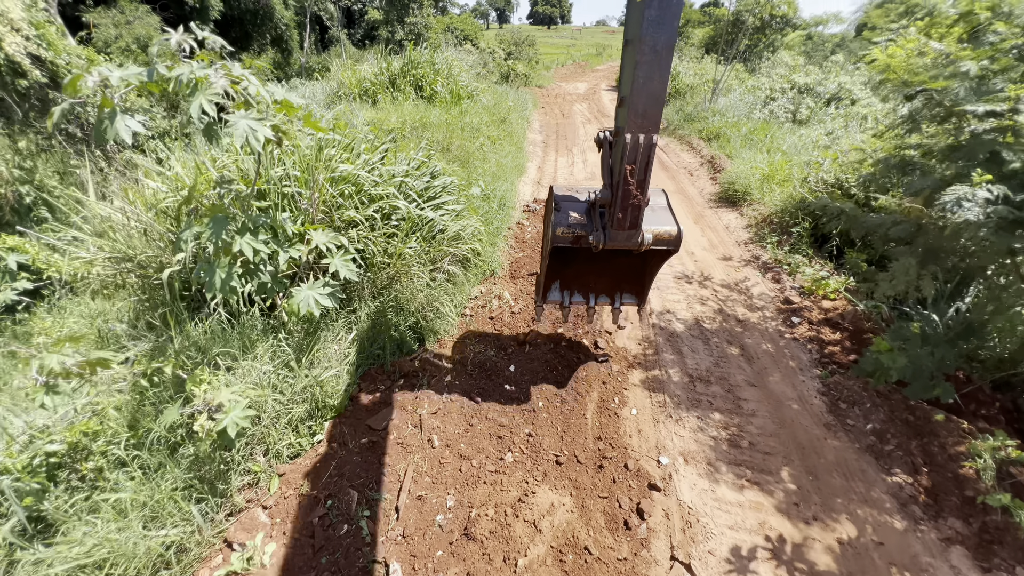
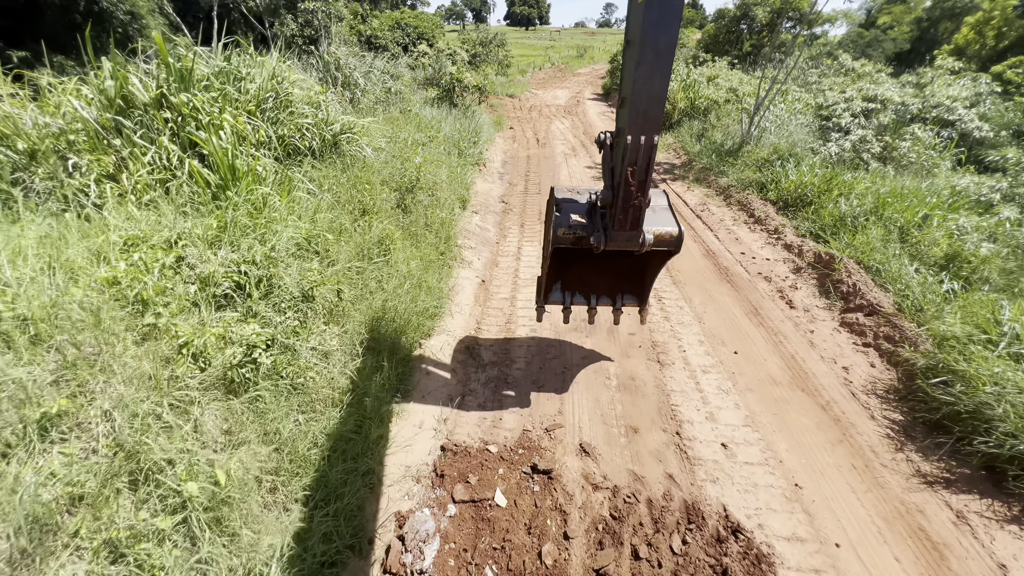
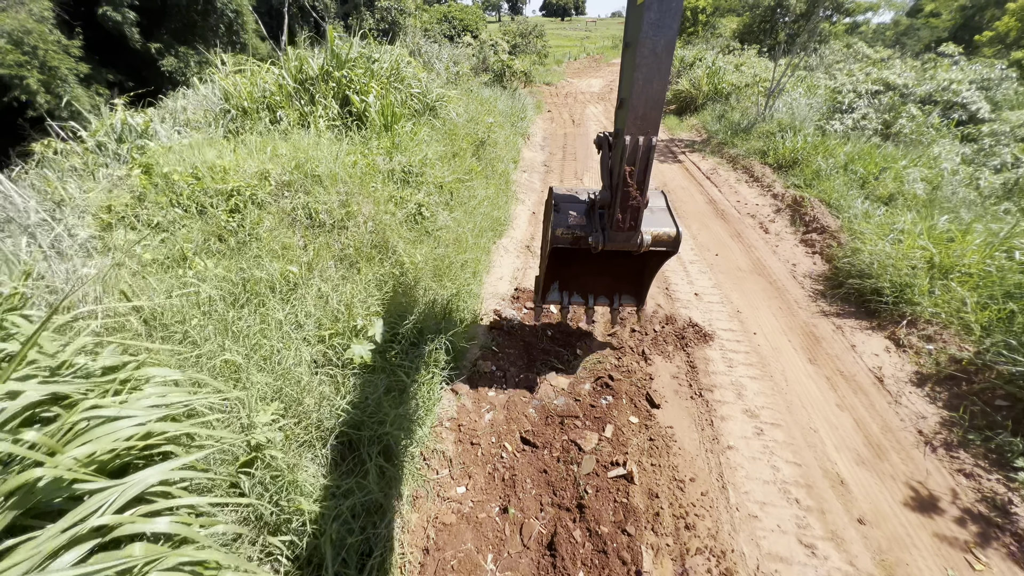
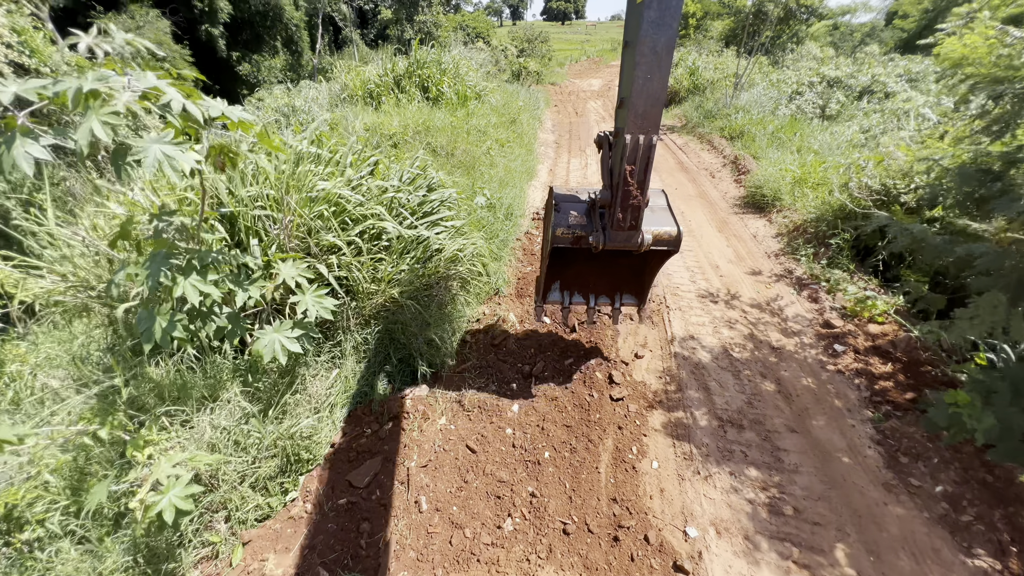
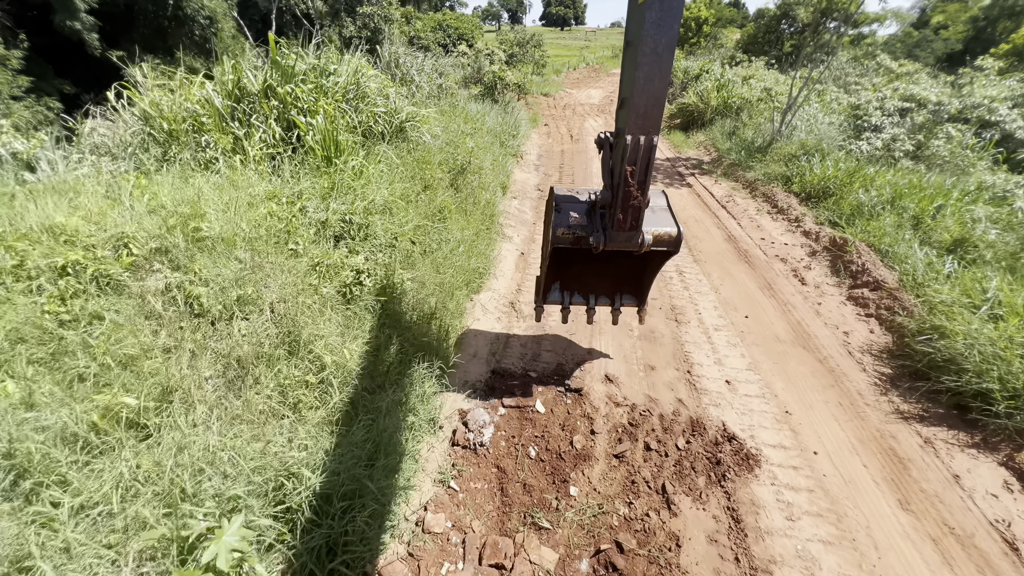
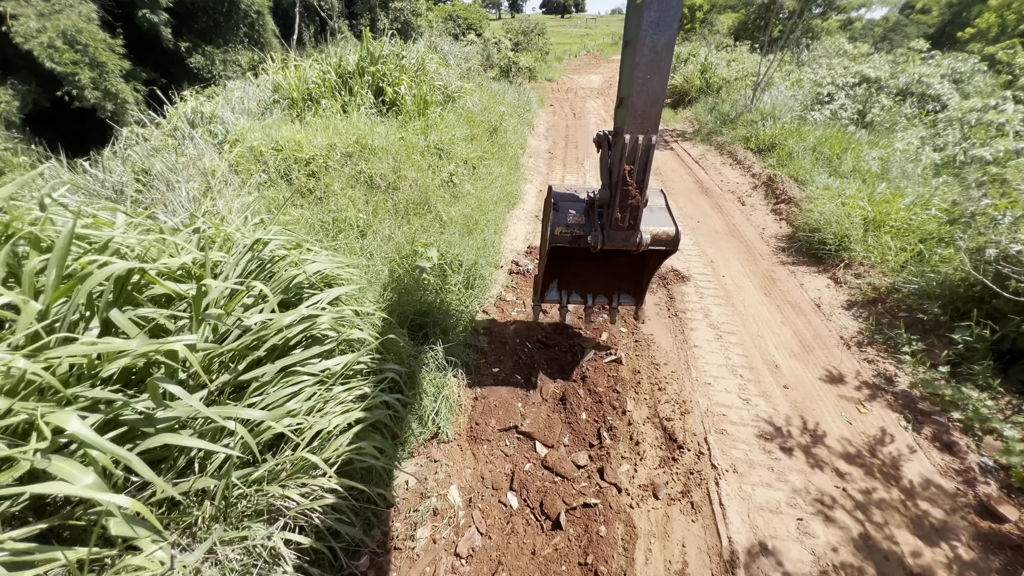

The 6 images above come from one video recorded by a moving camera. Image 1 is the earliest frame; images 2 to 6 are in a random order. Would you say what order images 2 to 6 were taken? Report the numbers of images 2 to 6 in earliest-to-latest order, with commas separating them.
4, 6, 3, 5, 2
